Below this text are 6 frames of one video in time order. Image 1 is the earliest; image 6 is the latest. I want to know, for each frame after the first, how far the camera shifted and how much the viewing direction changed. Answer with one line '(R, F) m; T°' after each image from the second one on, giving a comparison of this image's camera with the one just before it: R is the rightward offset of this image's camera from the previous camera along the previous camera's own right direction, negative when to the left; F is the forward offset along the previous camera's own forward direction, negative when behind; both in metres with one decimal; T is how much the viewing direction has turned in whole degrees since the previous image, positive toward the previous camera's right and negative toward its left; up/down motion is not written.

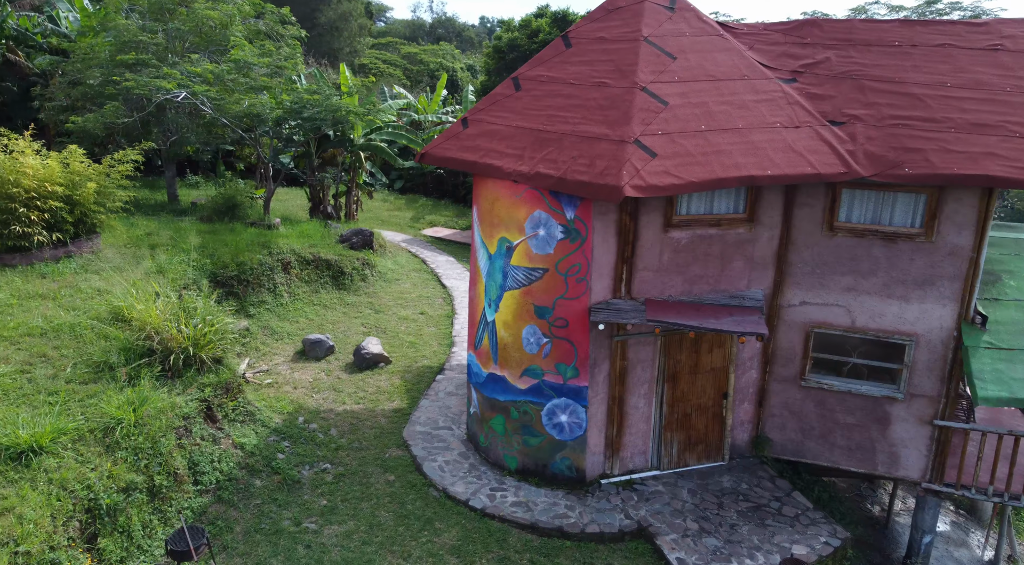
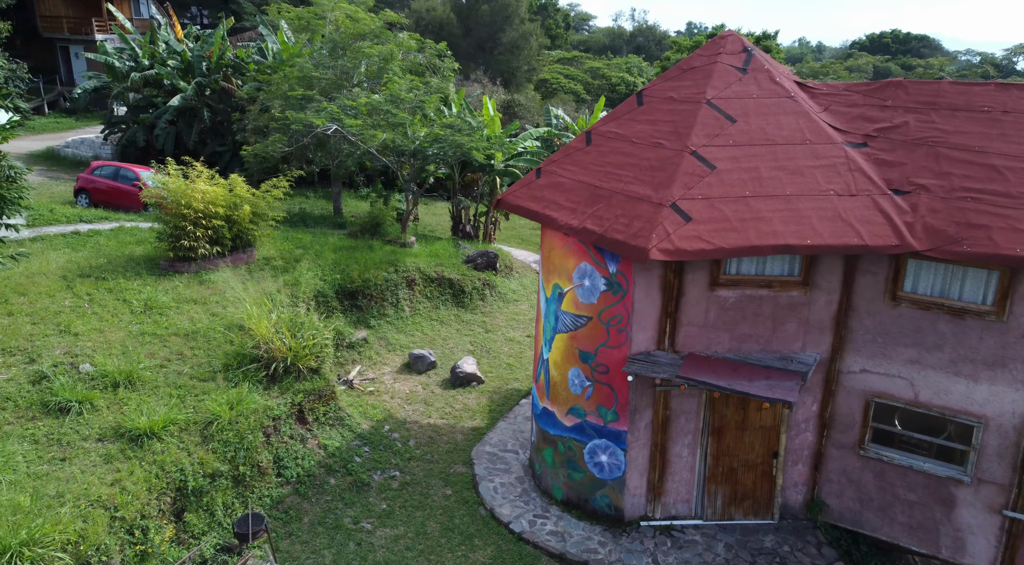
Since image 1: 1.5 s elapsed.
(+1.4, -0.5) m; -13°
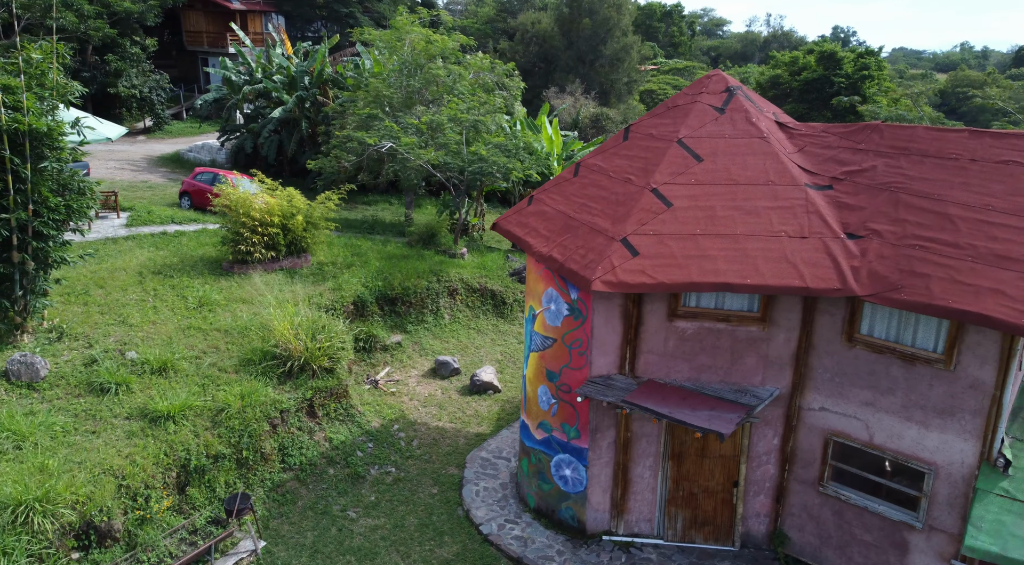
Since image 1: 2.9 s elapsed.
(+1.6, -0.6) m; -8°
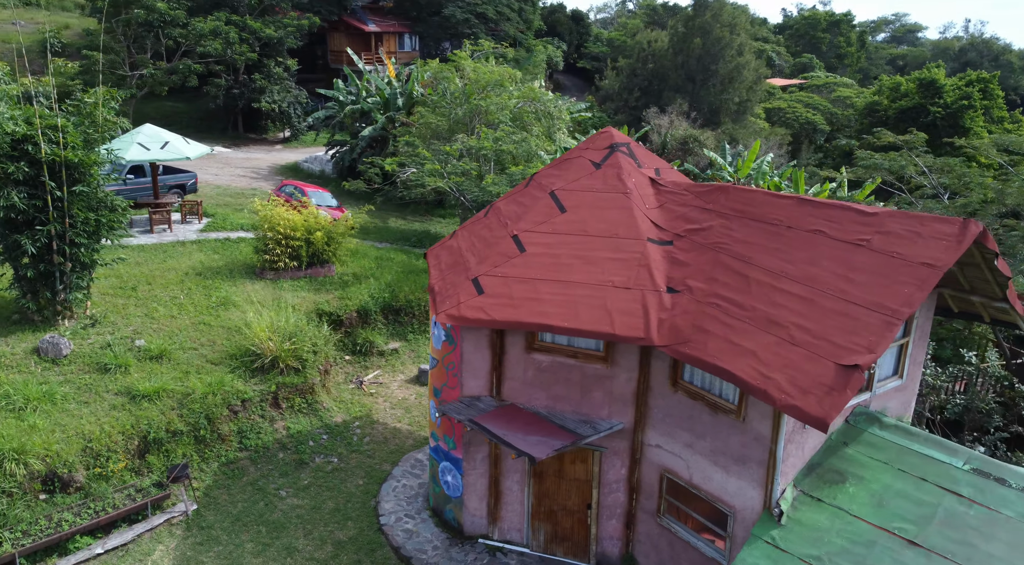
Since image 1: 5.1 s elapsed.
(+3.5, -0.9) m; -11°
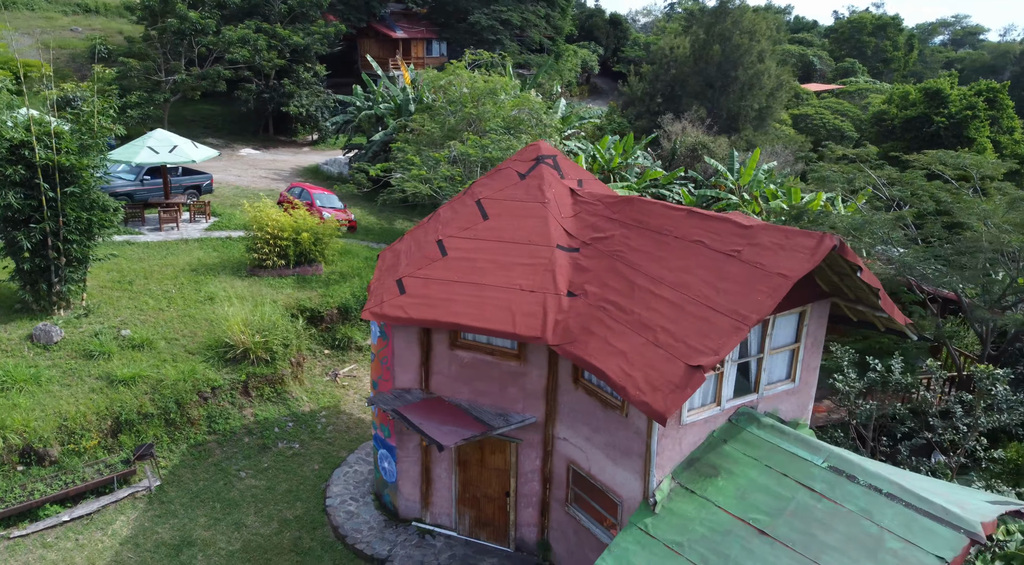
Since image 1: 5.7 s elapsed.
(+1.7, -0.7) m; -3°
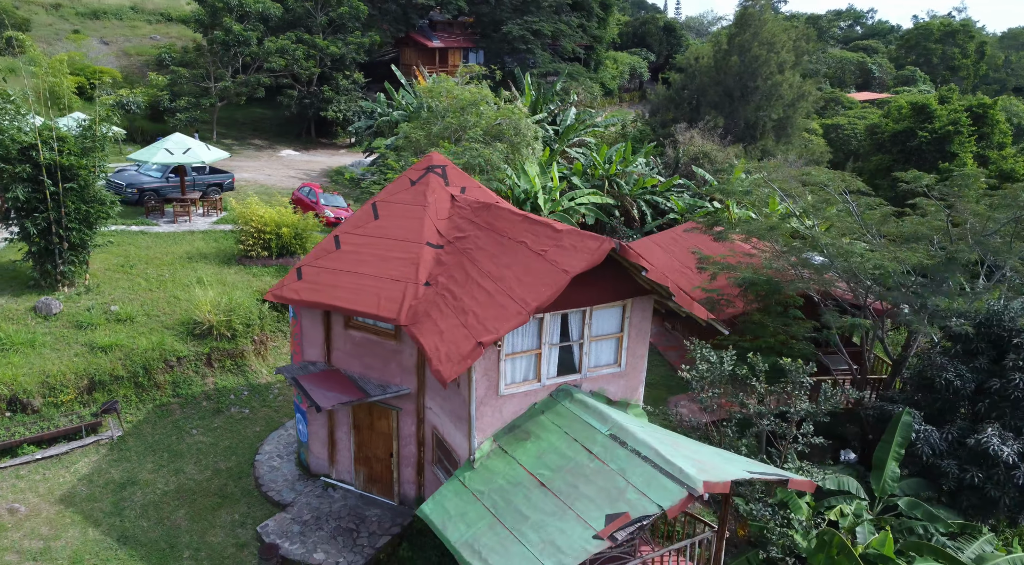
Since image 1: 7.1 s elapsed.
(+3.0, -1.6) m; -5°
